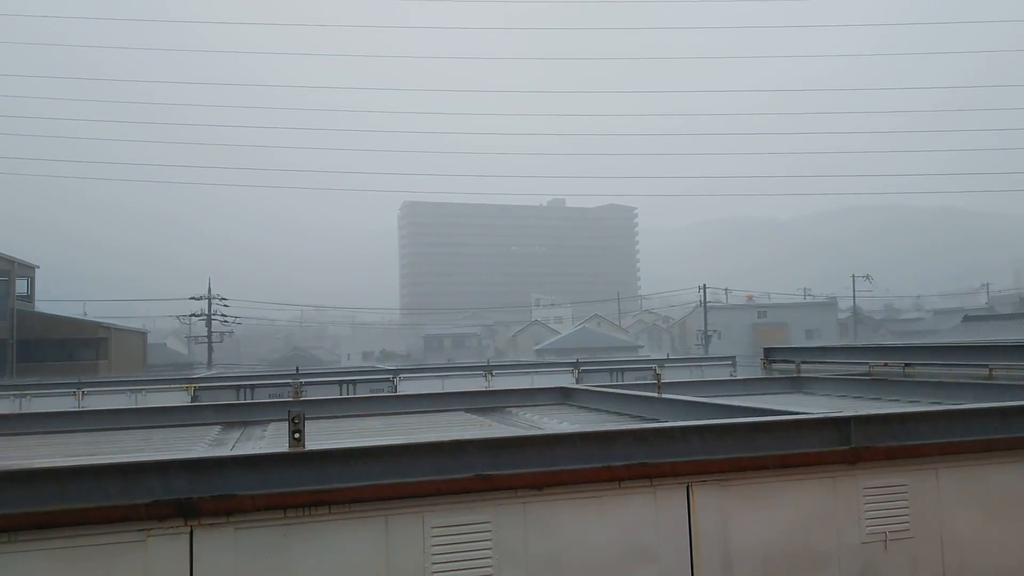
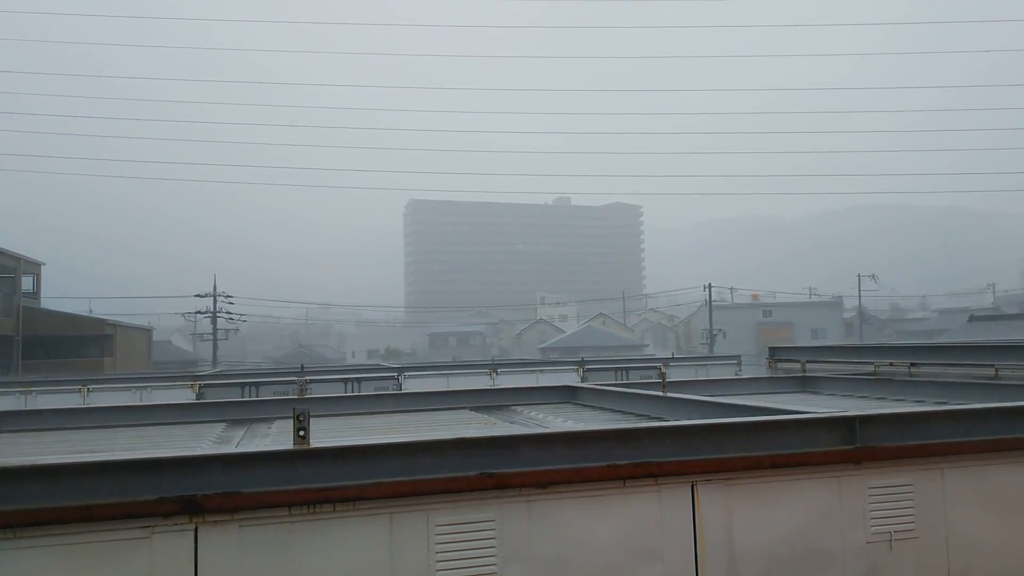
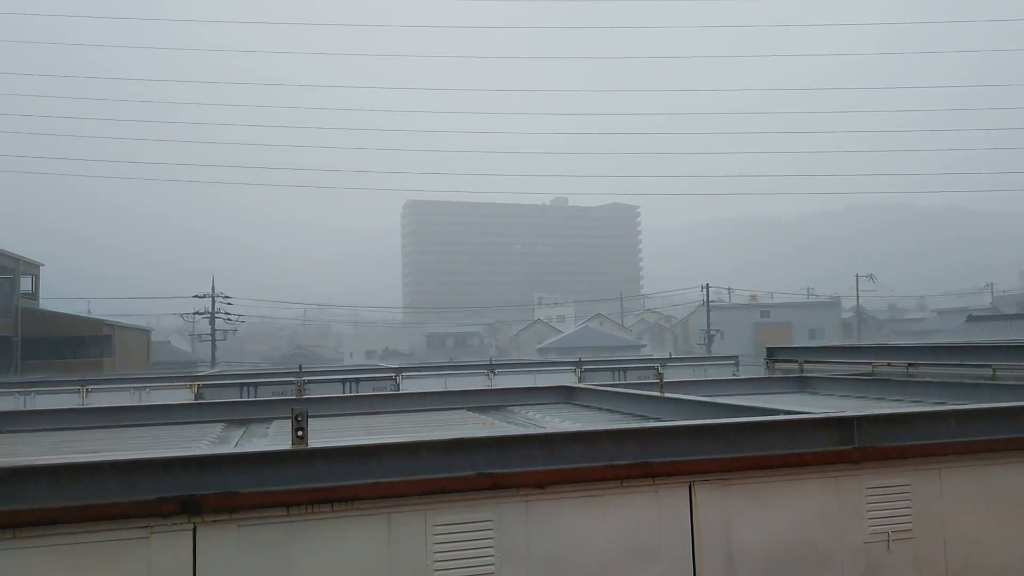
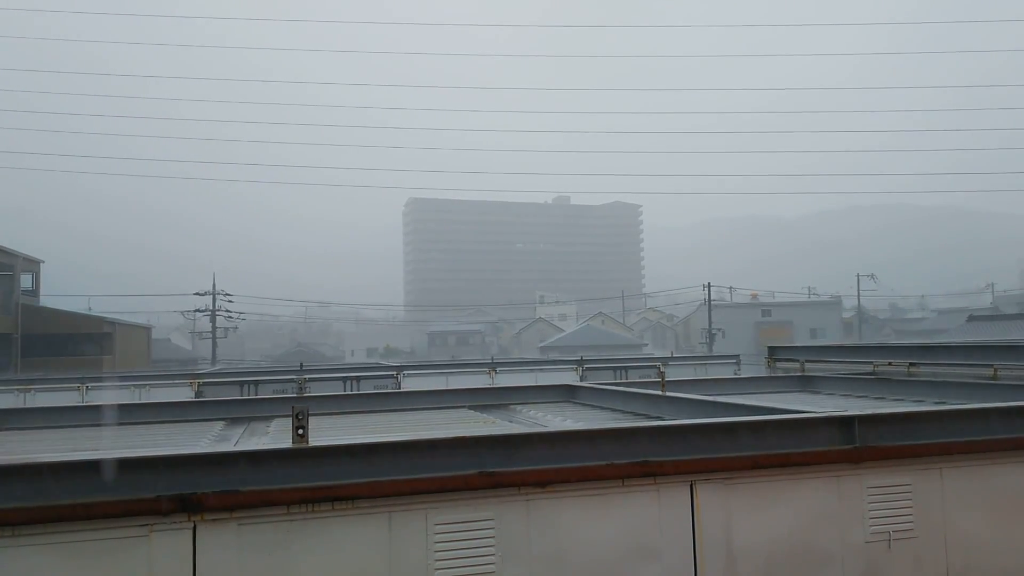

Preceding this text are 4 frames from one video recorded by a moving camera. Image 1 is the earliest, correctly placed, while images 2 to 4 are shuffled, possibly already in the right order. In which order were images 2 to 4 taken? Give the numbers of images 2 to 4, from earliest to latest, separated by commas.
3, 4, 2
